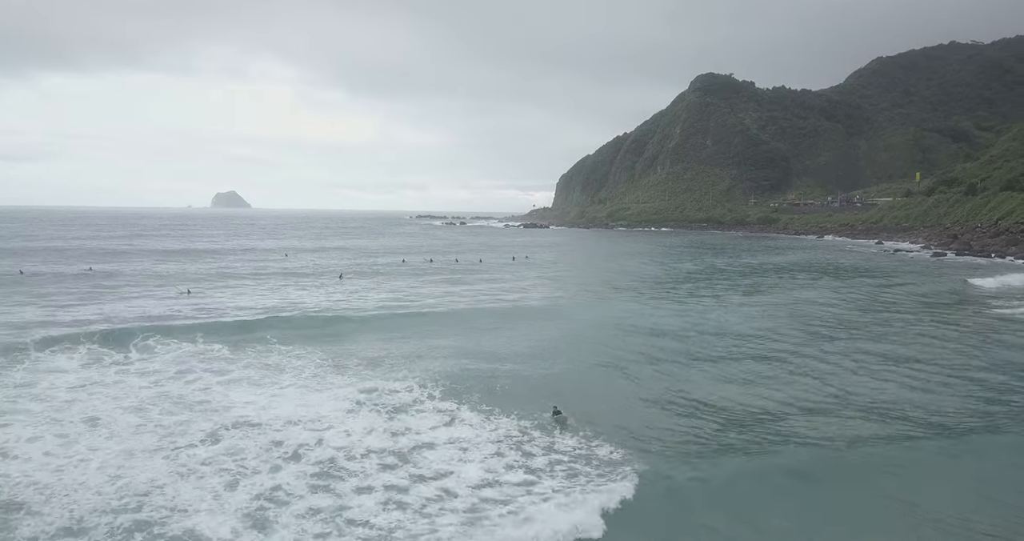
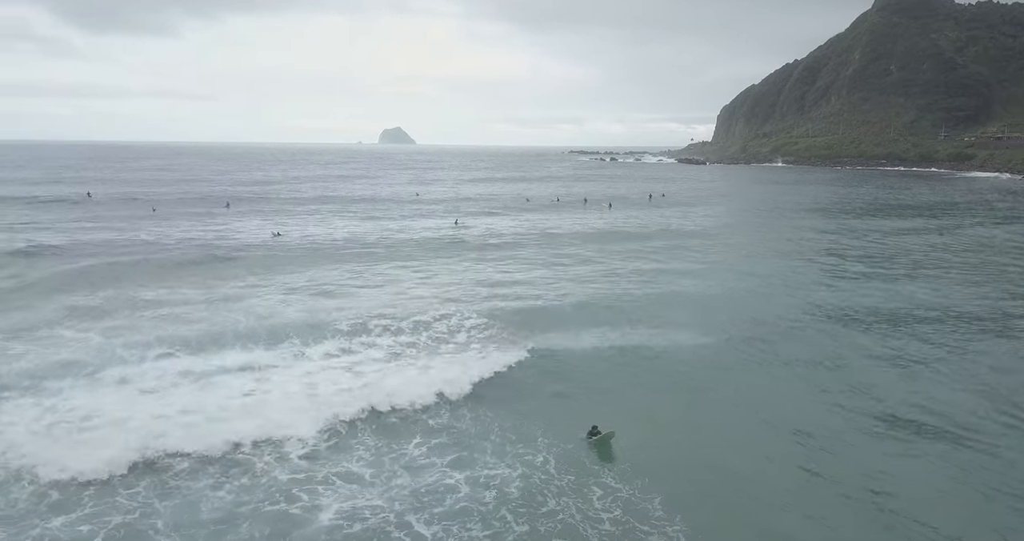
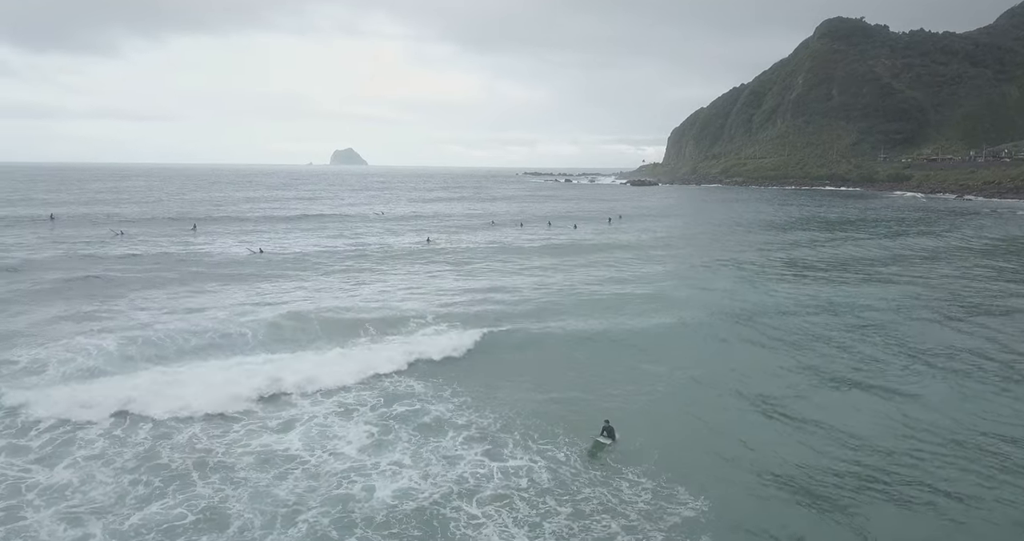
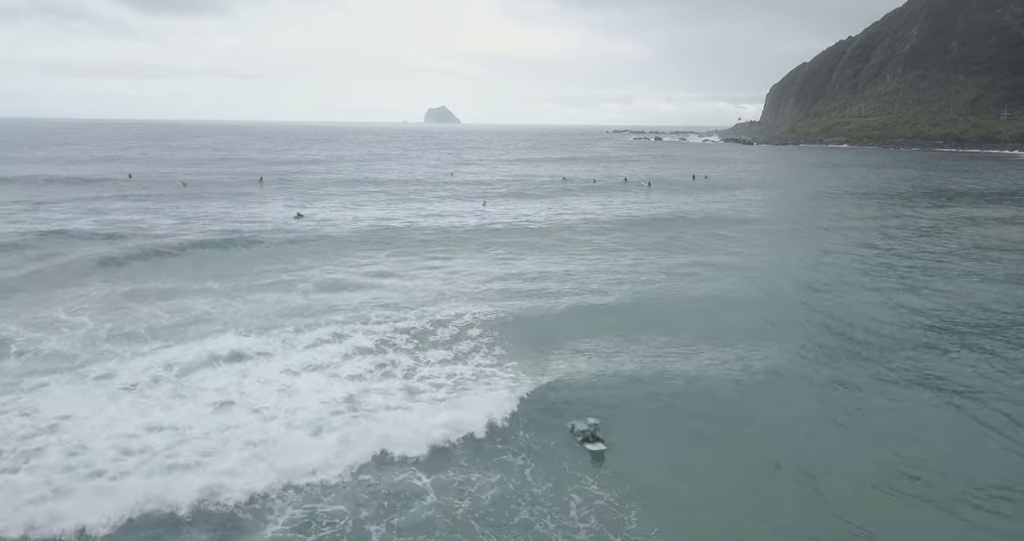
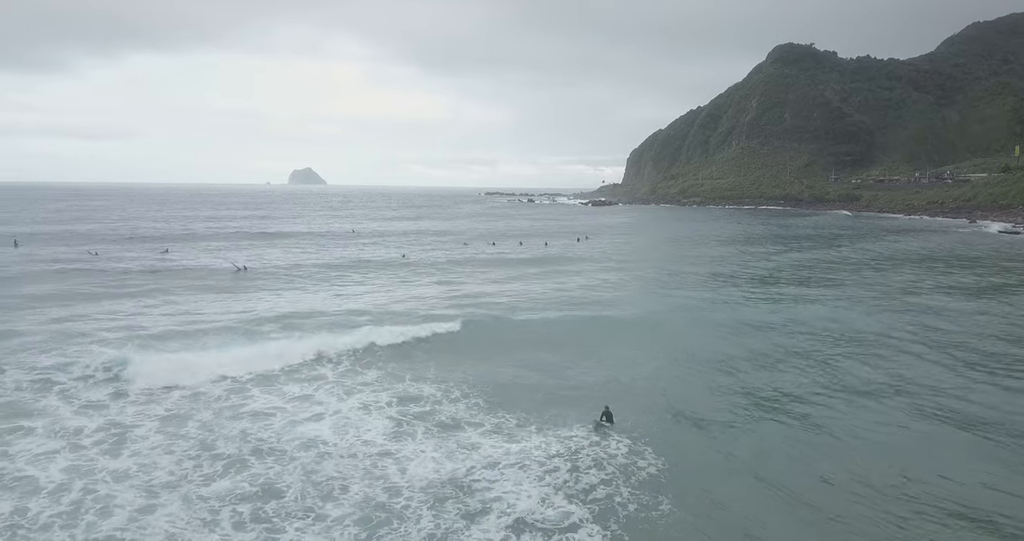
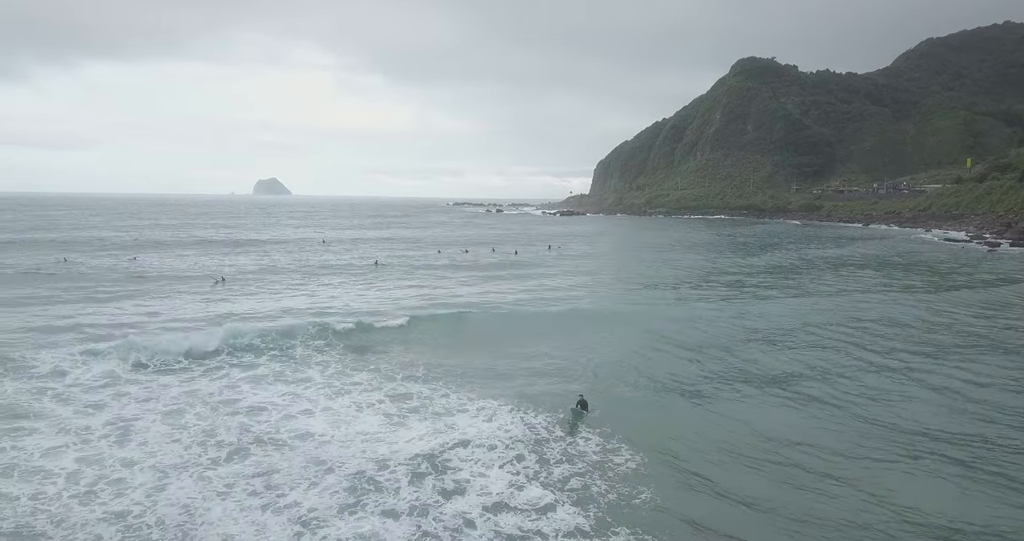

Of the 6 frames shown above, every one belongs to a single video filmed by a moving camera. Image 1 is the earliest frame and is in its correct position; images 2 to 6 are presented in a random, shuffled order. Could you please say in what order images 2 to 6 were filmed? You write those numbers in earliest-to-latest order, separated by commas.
6, 5, 3, 2, 4
